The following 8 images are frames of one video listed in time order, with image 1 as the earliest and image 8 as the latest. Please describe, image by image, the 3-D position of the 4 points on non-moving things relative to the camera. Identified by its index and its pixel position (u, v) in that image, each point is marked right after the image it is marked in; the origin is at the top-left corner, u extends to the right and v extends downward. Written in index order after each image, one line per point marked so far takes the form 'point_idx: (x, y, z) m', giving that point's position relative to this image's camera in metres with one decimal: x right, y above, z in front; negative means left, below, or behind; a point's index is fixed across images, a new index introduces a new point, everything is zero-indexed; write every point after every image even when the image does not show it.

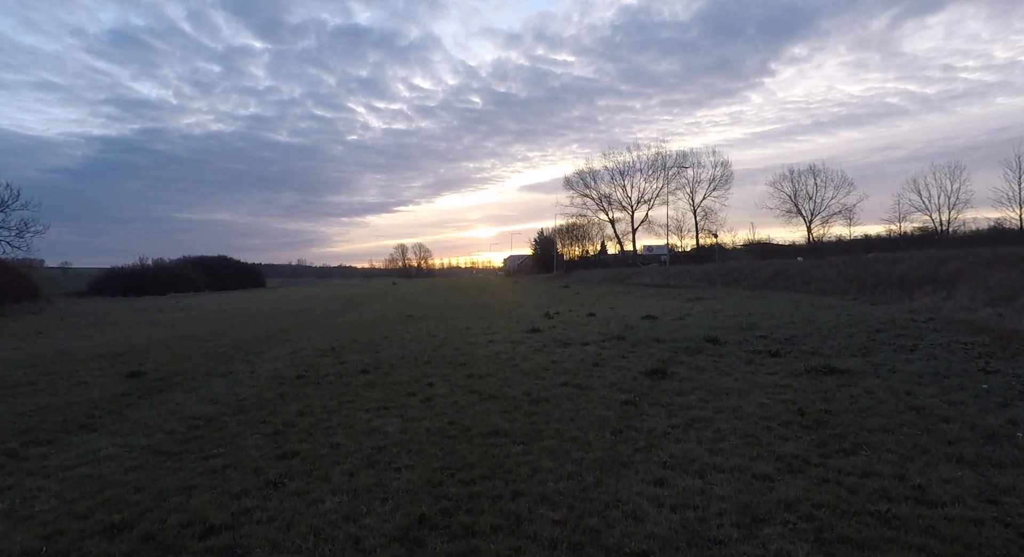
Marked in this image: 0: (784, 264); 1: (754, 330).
0: (+8.2, +0.4, +15.2) m
1: (+2.6, -0.6, +5.5) m
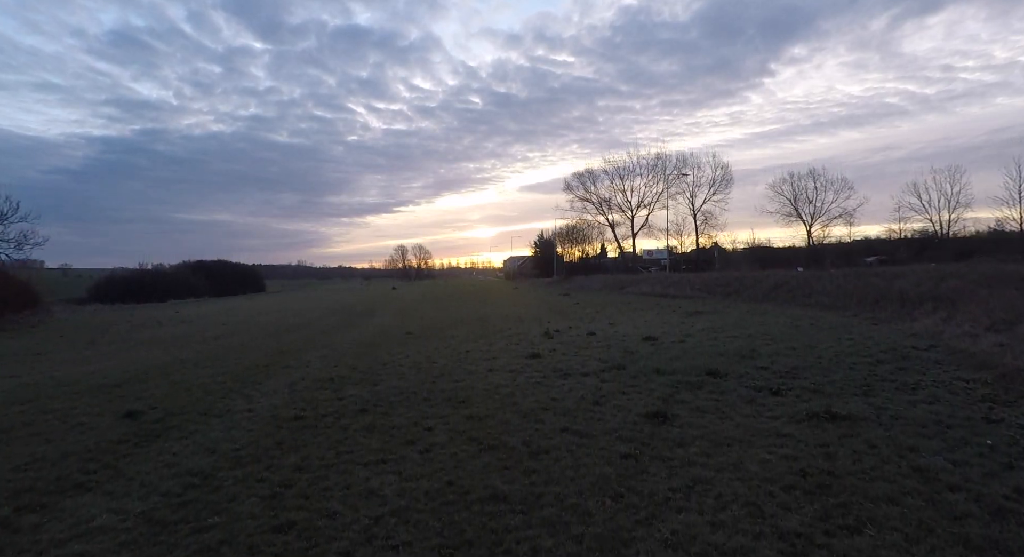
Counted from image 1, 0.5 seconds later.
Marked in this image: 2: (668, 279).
0: (+8.2, +0.1, +15.1) m
1: (+2.6, -0.9, +5.4) m
2: (+6.0, -0.1, +19.3) m
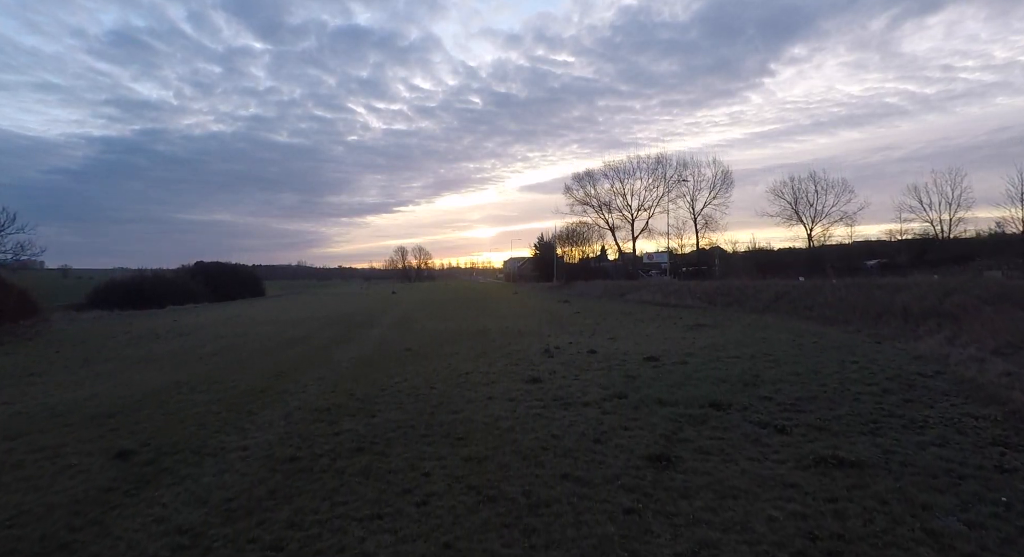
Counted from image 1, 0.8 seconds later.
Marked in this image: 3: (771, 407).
0: (+8.2, -0.2, +15.0) m
1: (+2.6, -1.2, +5.3) m
2: (+6.0, -0.3, +19.2) m
3: (+2.4, -1.2, +4.7) m
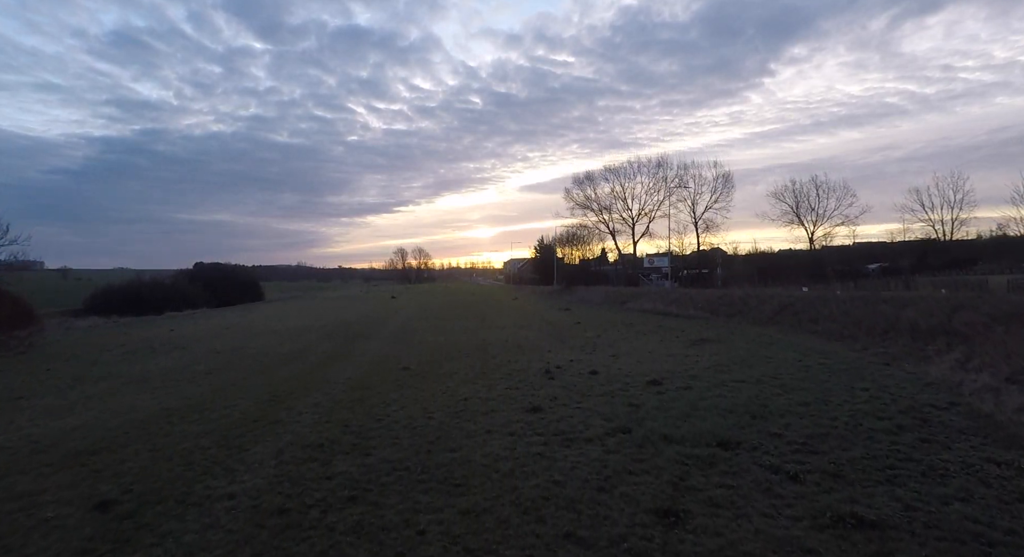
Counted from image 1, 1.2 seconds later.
0: (+8.2, -0.5, +14.8) m
1: (+2.6, -1.5, +5.1) m
2: (+6.0, -0.6, +19.0) m
3: (+2.4, -1.5, +4.5) m
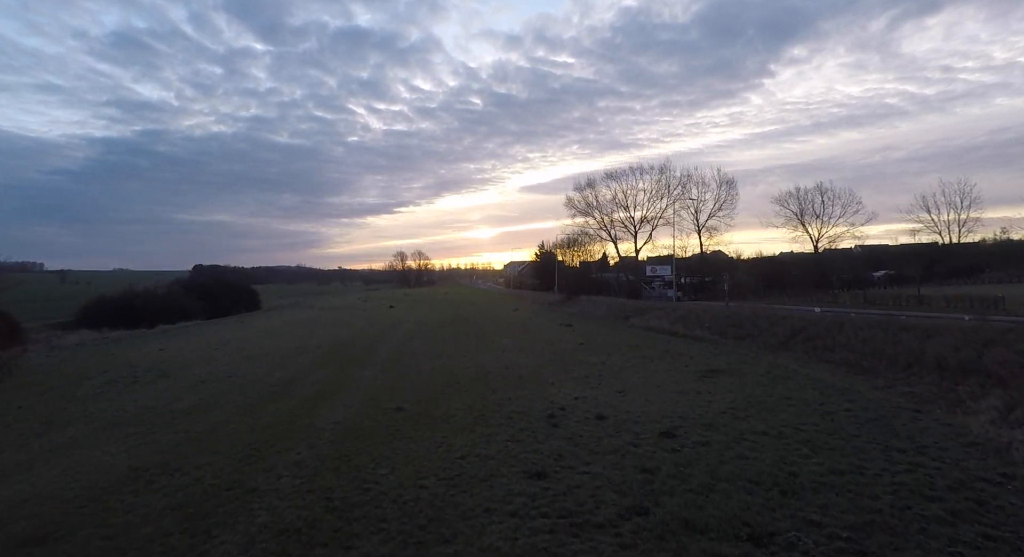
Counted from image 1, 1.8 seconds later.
0: (+8.2, -1.1, +14.3) m
1: (+2.6, -2.0, +4.6) m
2: (+6.0, -1.2, +18.4) m
3: (+2.4, -2.1, +3.9) m
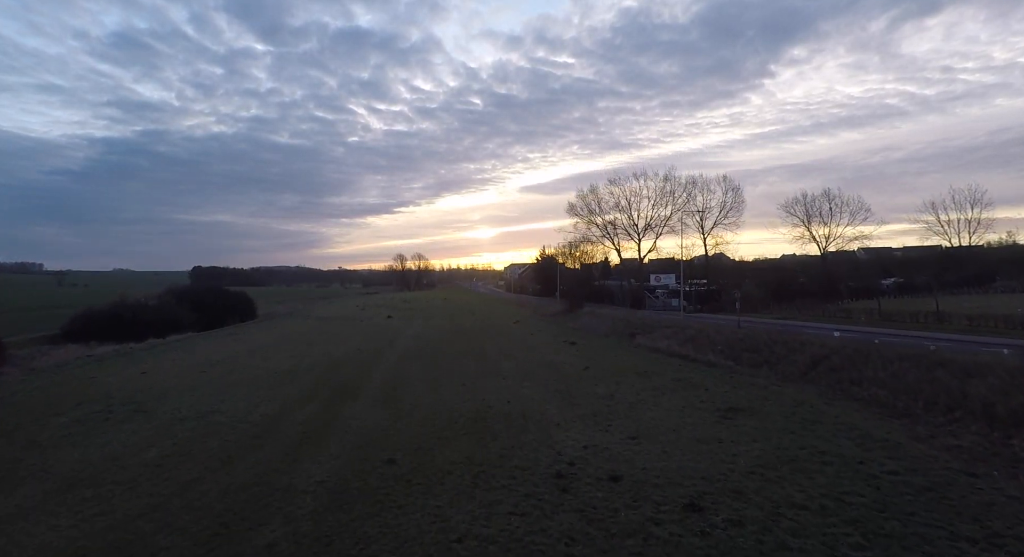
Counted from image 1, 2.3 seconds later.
0: (+8.3, -1.7, +13.5) m
1: (+2.7, -2.6, +3.8) m
2: (+6.0, -1.8, +17.6) m
3: (+2.5, -2.7, +3.1) m
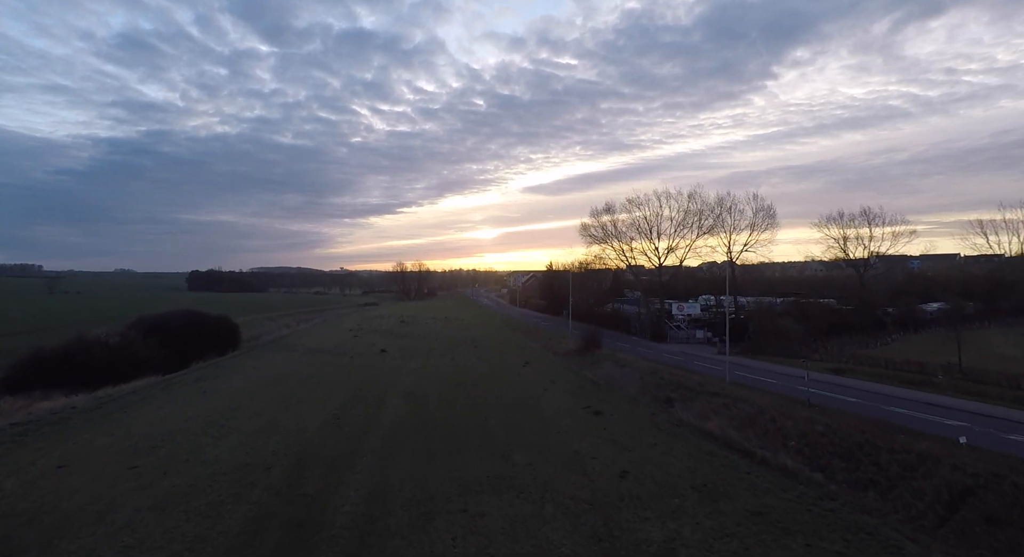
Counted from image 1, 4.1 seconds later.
0: (+8.6, -3.4, +10.0) m
1: (+3.0, -4.4, +0.3) m
2: (+6.4, -3.6, +14.2) m
3: (+2.8, -4.4, -0.3) m
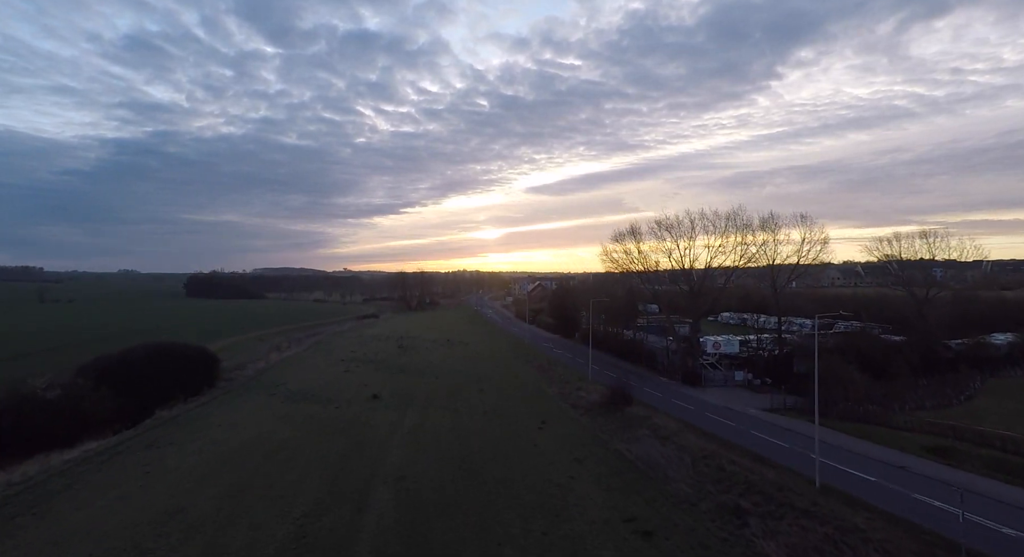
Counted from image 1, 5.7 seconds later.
0: (+9.1, -5.2, +5.9) m
1: (+3.4, -6.2, -3.7) m
2: (+6.9, -5.4, +10.1) m
3: (+3.2, -6.2, -4.4) m
